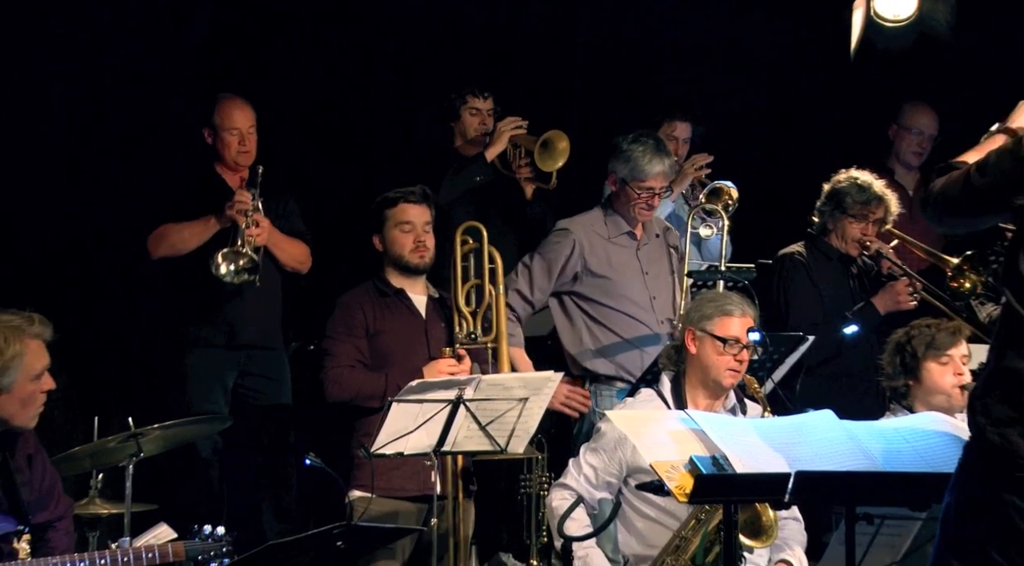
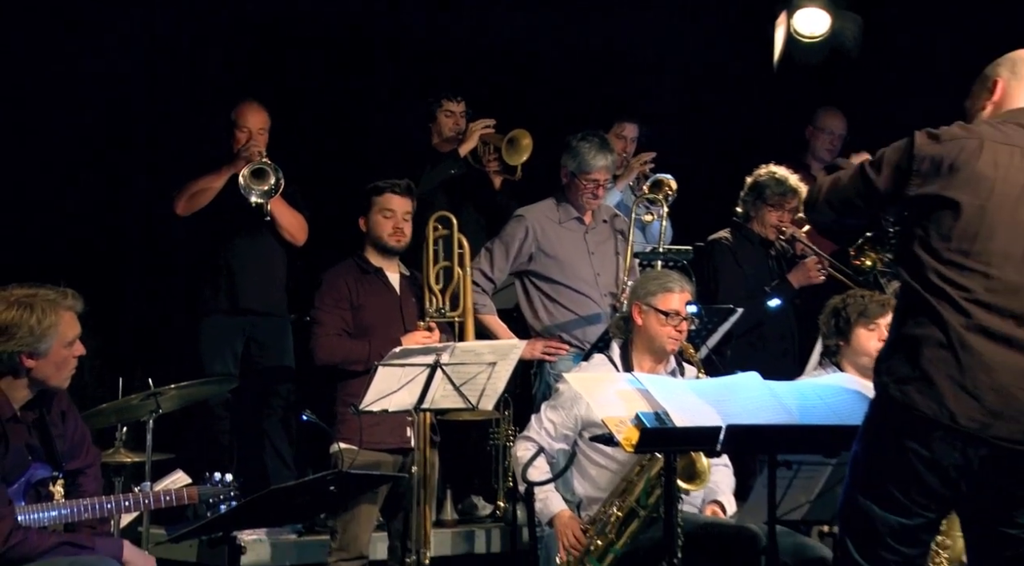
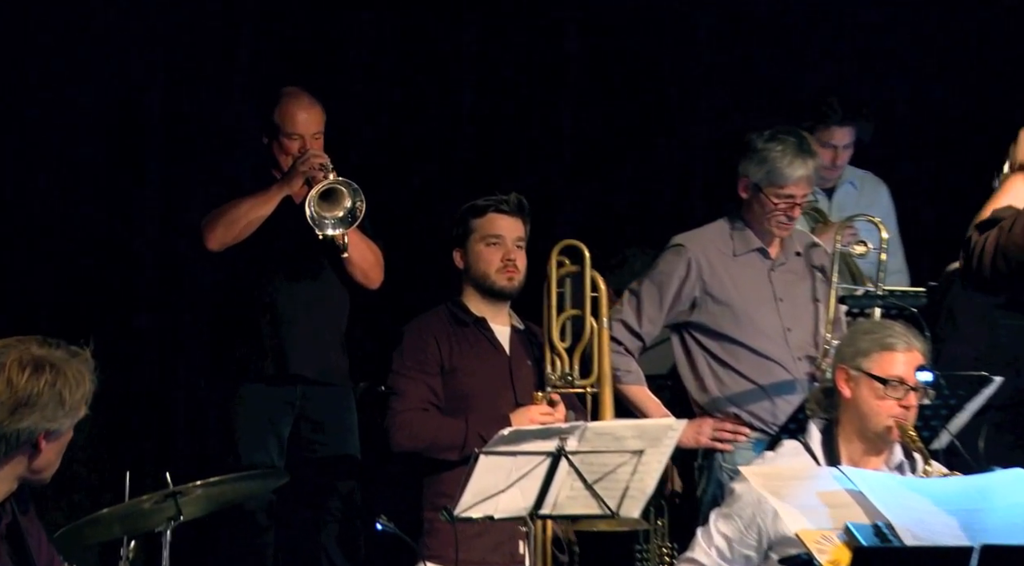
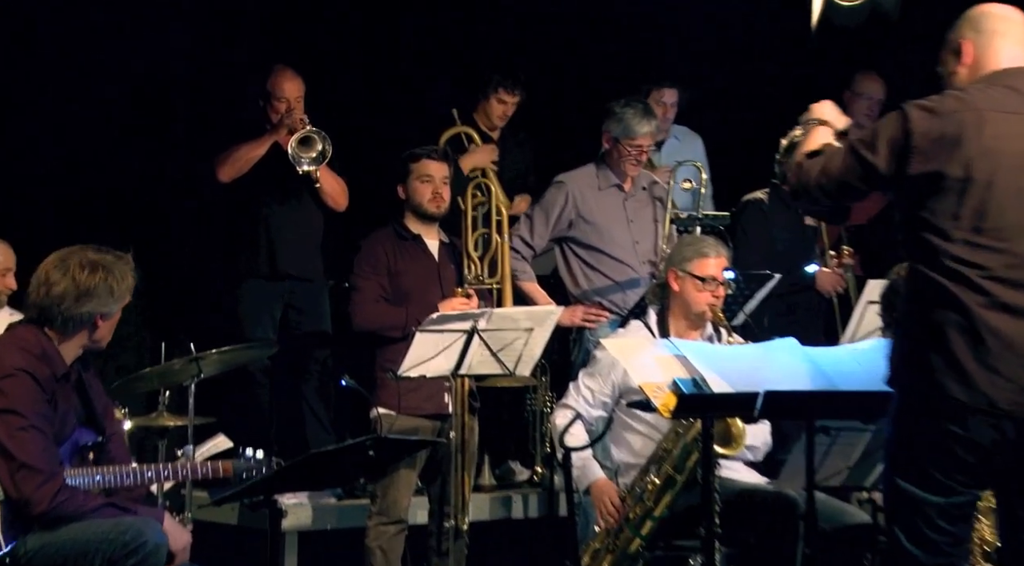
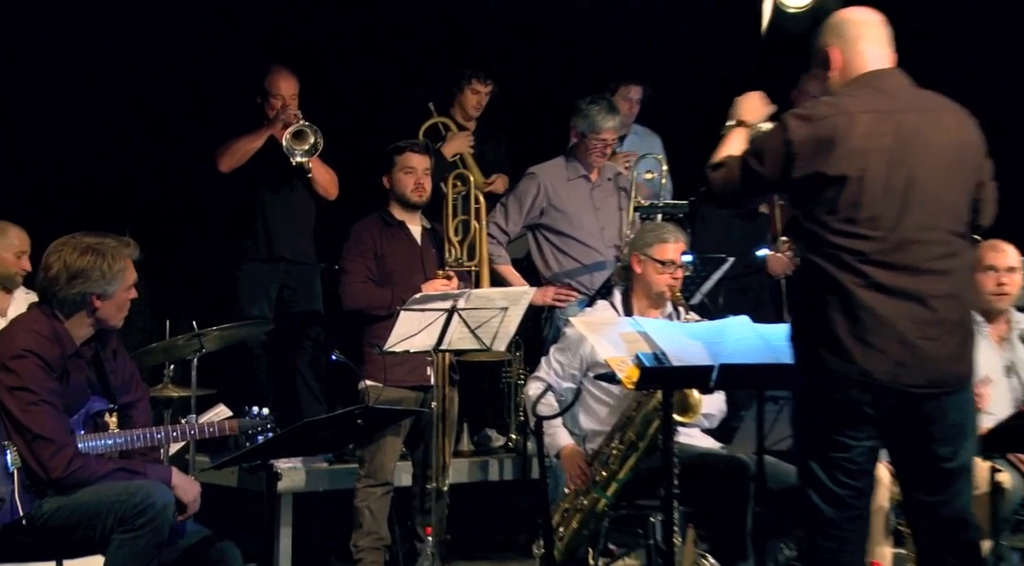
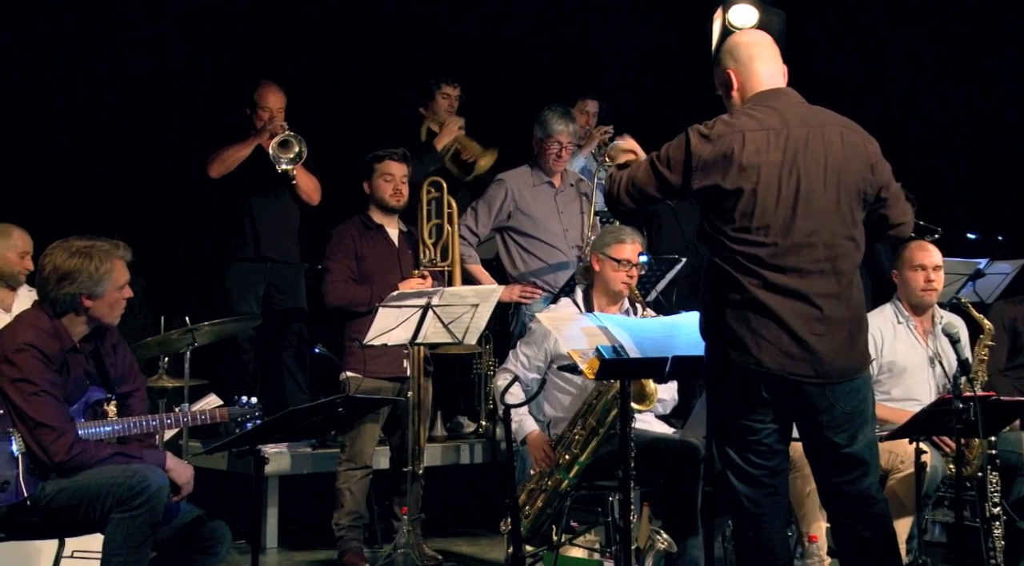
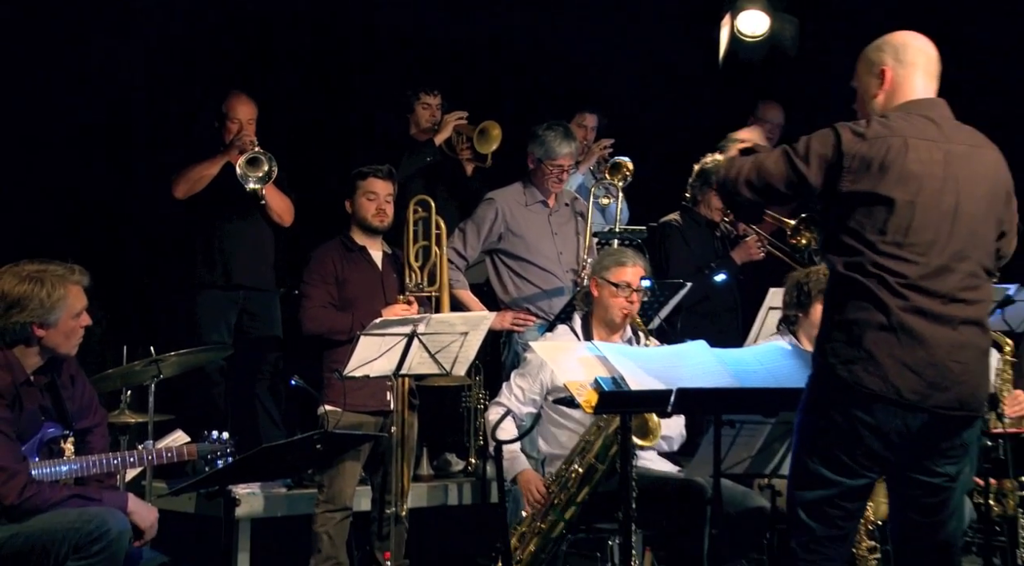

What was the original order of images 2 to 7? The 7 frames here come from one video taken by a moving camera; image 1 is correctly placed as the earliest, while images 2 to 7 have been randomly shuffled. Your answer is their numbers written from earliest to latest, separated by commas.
2, 7, 6, 5, 4, 3
